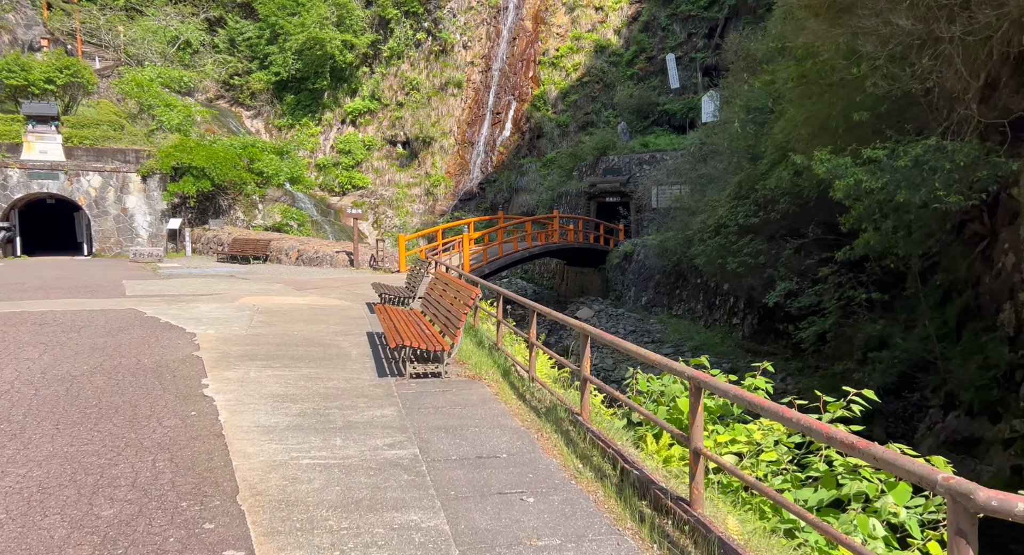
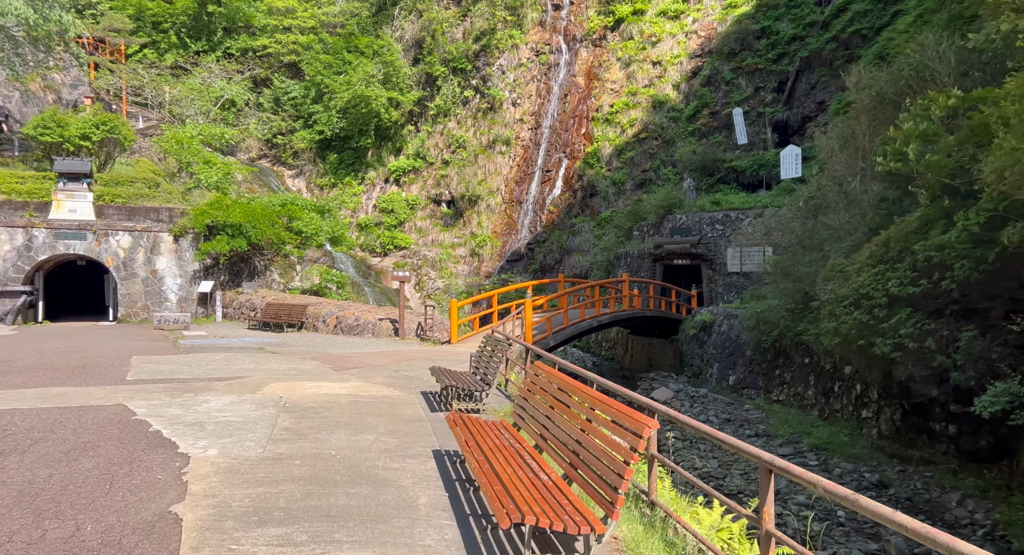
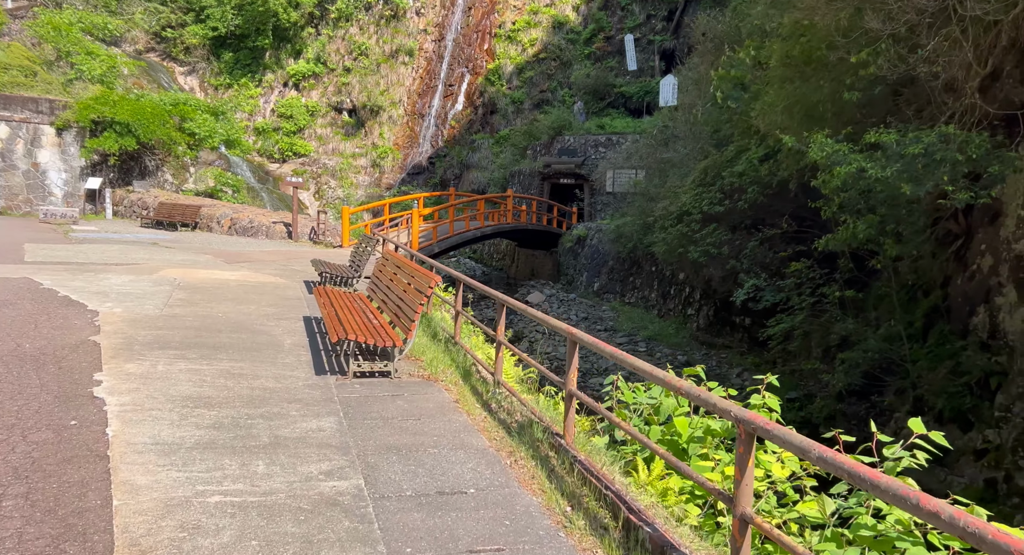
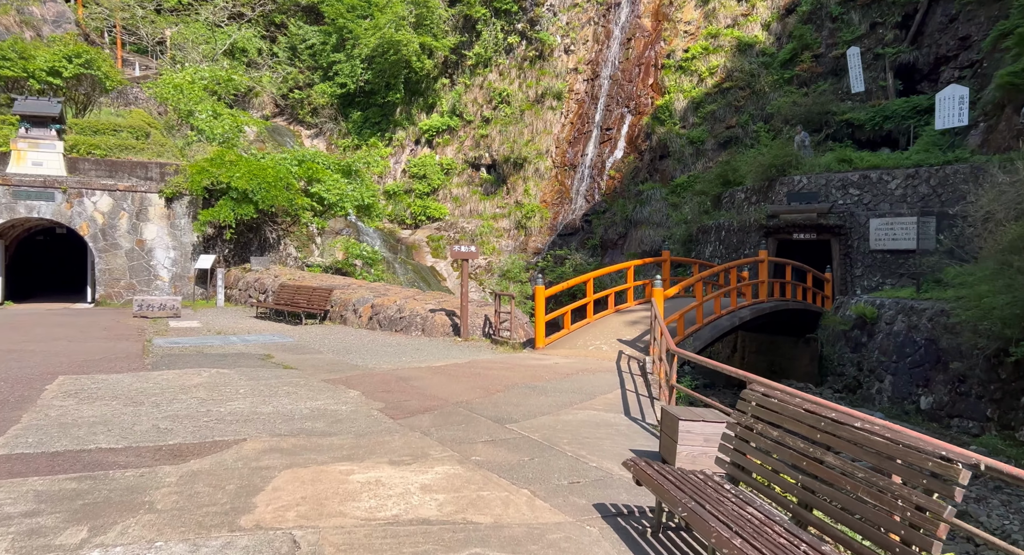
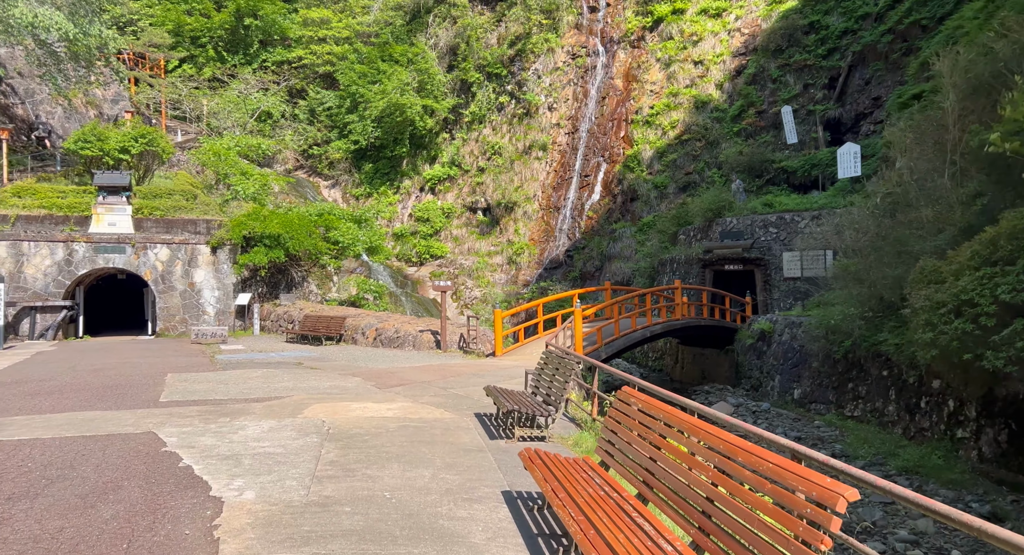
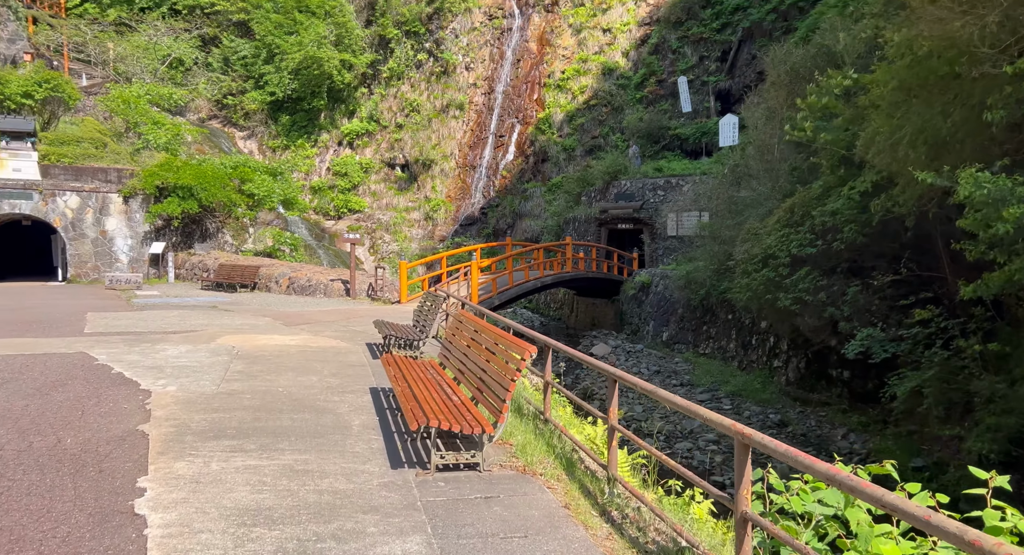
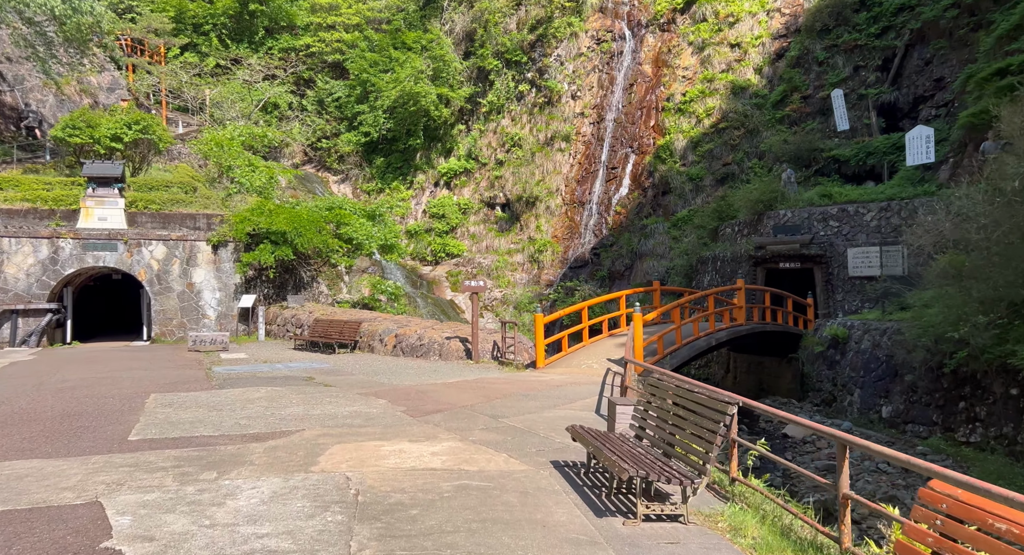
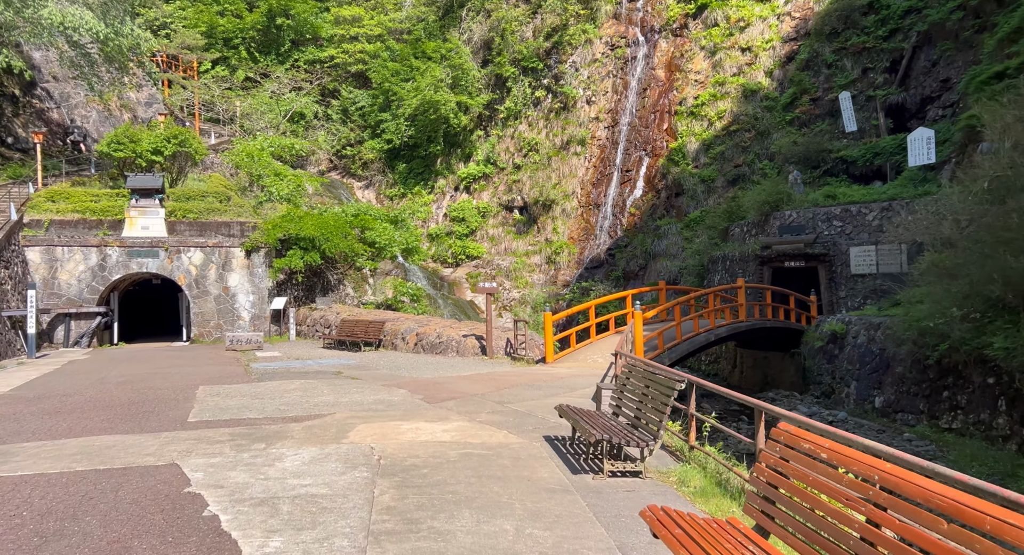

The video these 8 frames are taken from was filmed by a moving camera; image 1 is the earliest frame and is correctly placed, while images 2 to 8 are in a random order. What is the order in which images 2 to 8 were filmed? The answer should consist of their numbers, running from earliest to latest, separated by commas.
3, 6, 2, 5, 8, 7, 4
